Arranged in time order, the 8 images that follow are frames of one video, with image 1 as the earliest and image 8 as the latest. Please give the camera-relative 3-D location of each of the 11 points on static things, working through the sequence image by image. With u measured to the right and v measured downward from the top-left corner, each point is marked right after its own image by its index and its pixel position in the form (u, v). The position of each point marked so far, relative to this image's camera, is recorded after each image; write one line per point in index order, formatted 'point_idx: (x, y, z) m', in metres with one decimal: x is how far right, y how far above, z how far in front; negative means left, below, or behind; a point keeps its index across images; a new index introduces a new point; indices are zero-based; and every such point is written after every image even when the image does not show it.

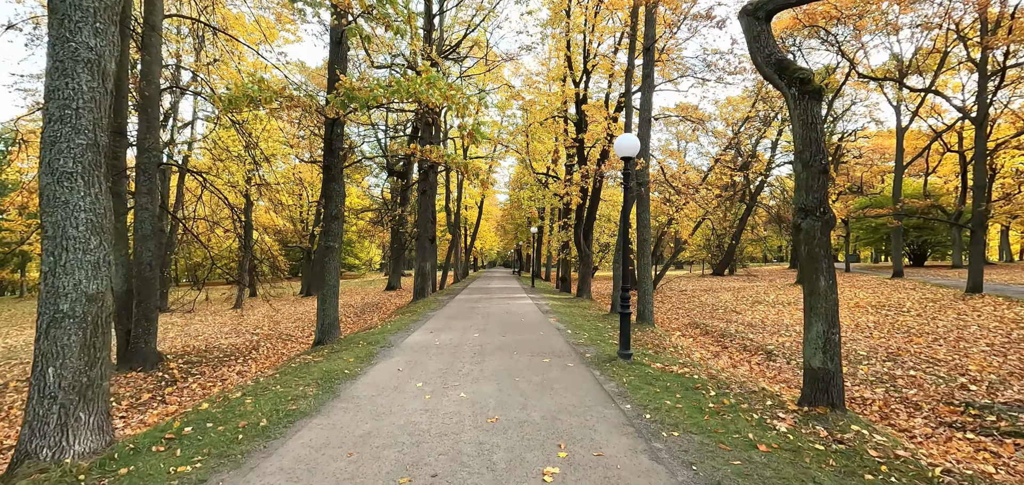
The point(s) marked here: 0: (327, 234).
0: (-3.0, +0.1, +8.2) m
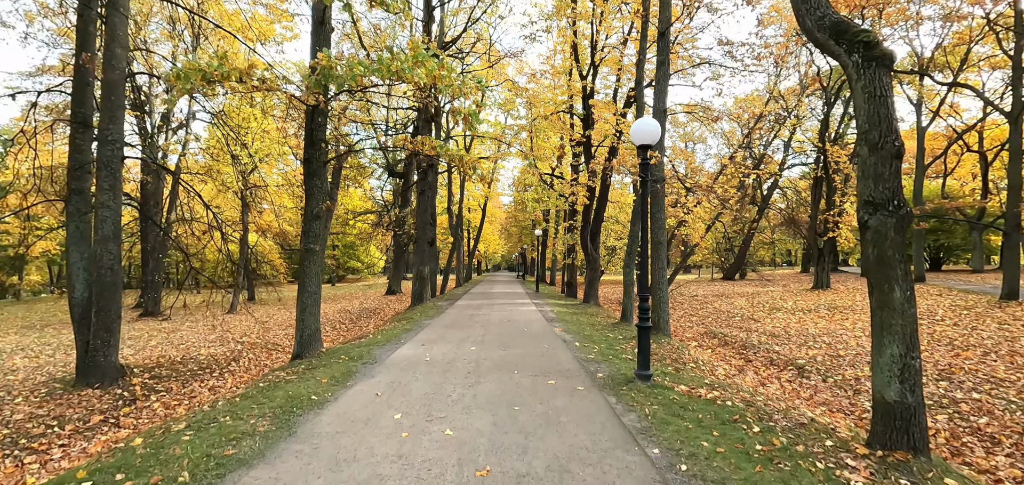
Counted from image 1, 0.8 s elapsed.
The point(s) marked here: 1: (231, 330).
0: (-3.0, +0.1, +7.3) m
1: (-8.9, -2.8, +15.6) m
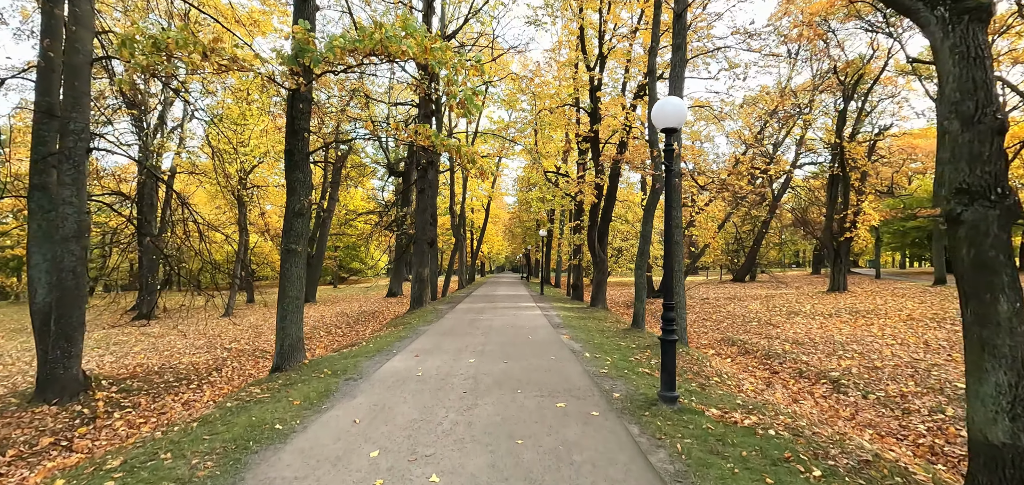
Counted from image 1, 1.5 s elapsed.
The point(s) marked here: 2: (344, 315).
0: (-3.0, +0.1, +6.6) m
1: (-8.7, -2.8, +14.9) m
2: (-6.6, -2.8, +19.3) m
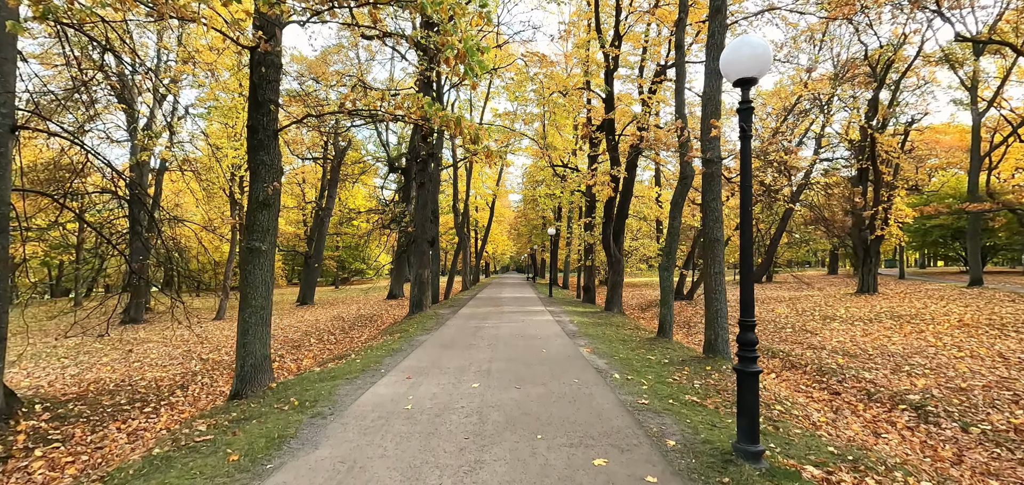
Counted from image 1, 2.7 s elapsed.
0: (-2.8, +0.1, +5.4) m
1: (-8.5, -2.8, +13.8) m
2: (-6.3, -2.8, +18.1) m
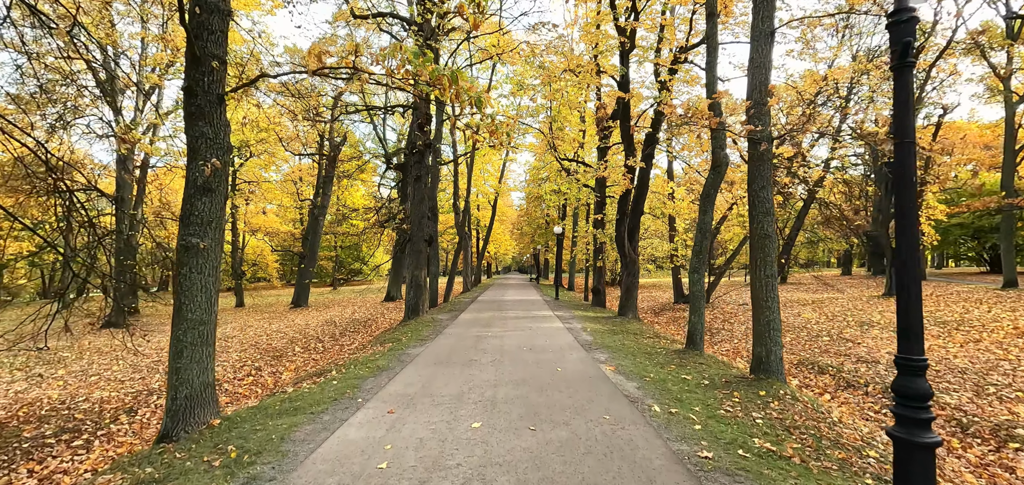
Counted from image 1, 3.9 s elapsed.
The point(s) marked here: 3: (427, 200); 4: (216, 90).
0: (-2.7, +0.2, +4.2) m
1: (-8.4, -2.7, +12.6) m
2: (-6.2, -2.8, +16.9) m
3: (-2.4, +1.2, +13.7) m
4: (-2.6, +1.3, +4.3) m
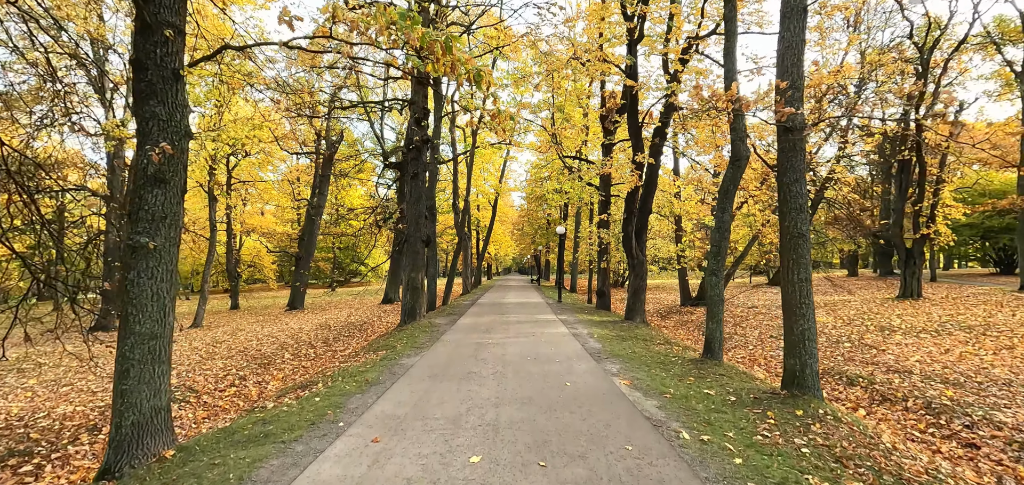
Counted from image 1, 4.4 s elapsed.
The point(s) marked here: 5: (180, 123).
0: (-2.7, +0.2, +3.6) m
1: (-8.4, -2.7, +11.9) m
2: (-6.1, -2.8, +16.3) m
3: (-2.3, +1.2, +13.1) m
4: (-2.5, +1.3, +3.7) m
5: (-2.5, +0.9, +3.7) m
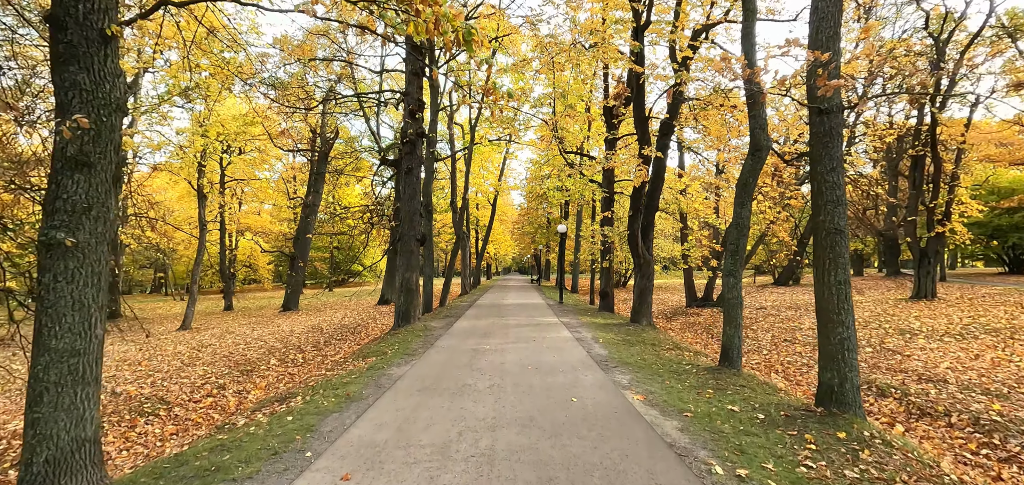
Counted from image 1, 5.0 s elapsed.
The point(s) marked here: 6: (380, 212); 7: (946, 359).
0: (-2.7, +0.2, +2.9) m
1: (-8.4, -2.7, +11.3) m
2: (-6.1, -2.8, +15.6) m
3: (-2.3, +1.2, +12.5) m
4: (-2.6, +1.4, +3.0) m
5: (-2.5, +0.9, +3.1) m
6: (-5.0, +1.2, +18.7) m
7: (+7.6, -2.0, +8.7) m
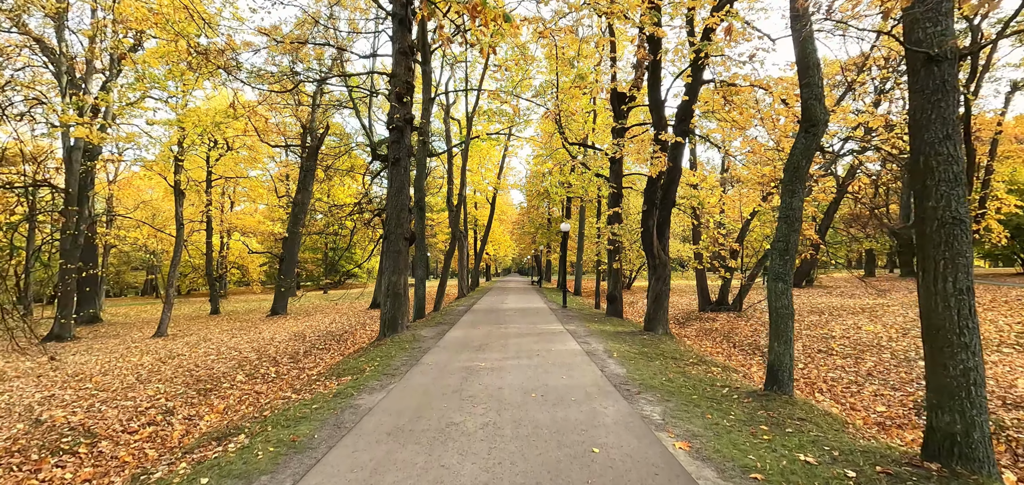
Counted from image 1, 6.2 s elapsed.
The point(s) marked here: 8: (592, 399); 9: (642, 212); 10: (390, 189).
0: (-2.7, +0.2, +1.7) m
1: (-8.4, -2.7, +10.0) m
2: (-6.1, -2.8, +14.4) m
3: (-2.3, +1.2, +11.2) m
4: (-2.6, +1.4, +1.8) m
5: (-2.5, +1.0, +1.8) m
6: (-5.0, +1.2, +17.4) m
7: (+7.6, -2.0, +7.4) m
8: (+0.8, -1.6, +4.9) m
9: (+2.9, +0.7, +11.0) m
10: (-2.7, +1.2, +11.2) m
